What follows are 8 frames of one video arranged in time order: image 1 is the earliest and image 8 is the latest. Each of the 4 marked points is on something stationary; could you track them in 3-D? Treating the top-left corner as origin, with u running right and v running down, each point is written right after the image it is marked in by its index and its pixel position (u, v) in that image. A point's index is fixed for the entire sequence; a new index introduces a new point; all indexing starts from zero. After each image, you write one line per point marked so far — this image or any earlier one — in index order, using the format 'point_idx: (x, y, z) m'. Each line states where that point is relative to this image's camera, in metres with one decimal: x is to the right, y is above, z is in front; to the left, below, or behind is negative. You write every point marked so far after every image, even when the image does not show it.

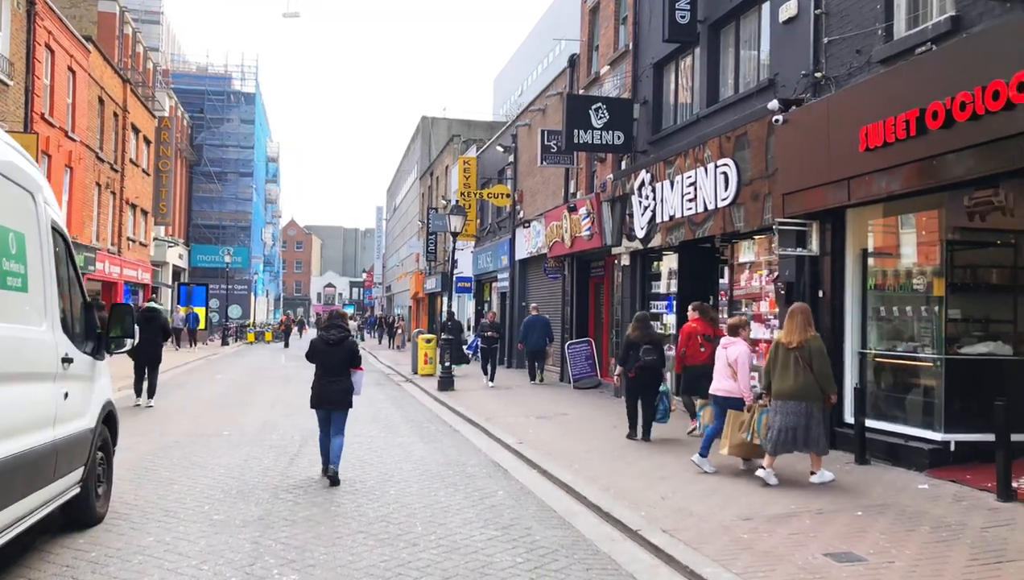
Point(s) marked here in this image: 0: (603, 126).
0: (+1.5, +2.7, +14.1) m
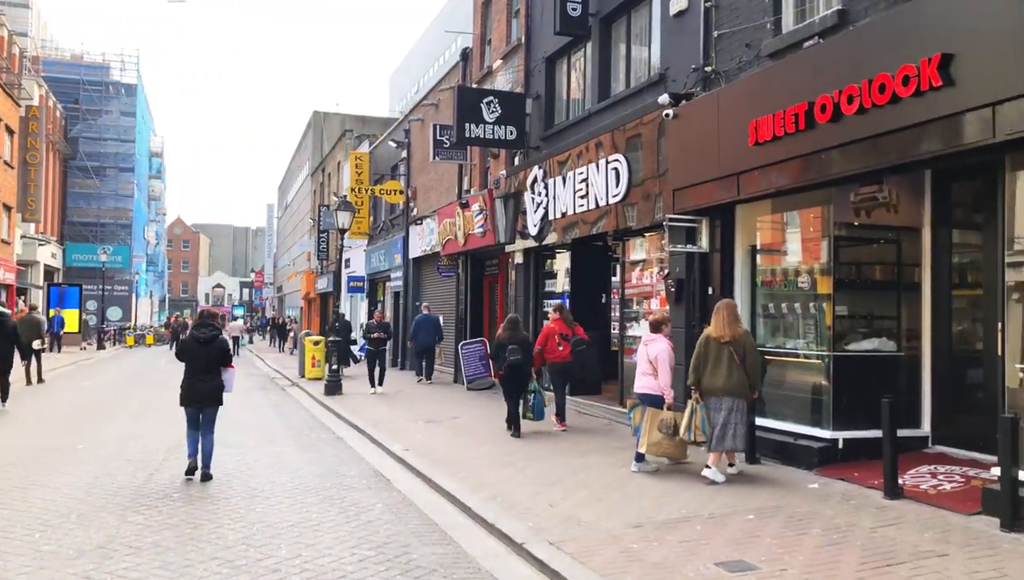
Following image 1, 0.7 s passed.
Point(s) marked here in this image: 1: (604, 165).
0: (-0.3, +2.7, +13.8) m
1: (+1.1, +1.6, +11.0) m
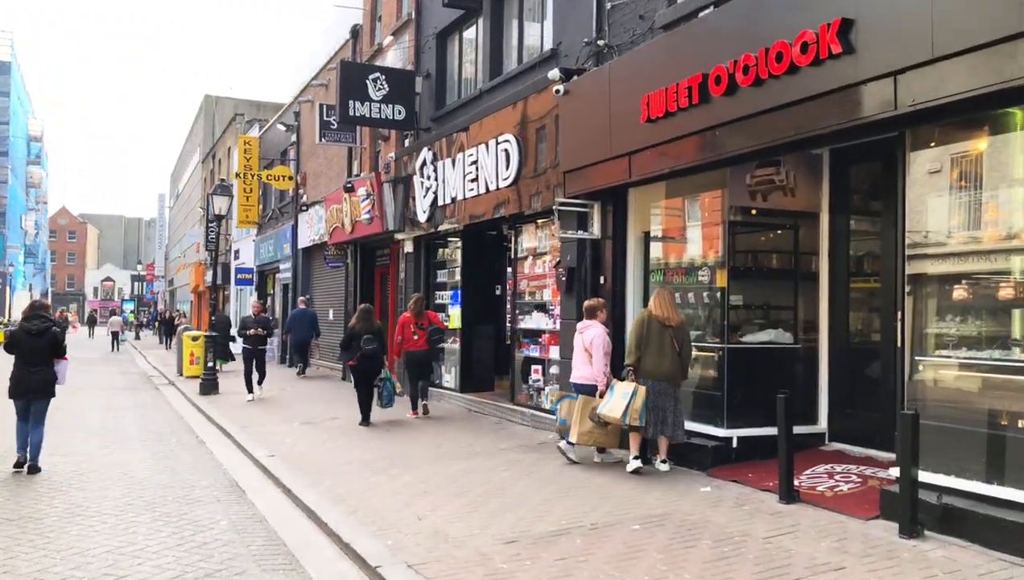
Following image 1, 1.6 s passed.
0: (-2.0, +2.8, +12.9) m
1: (-0.2, +1.7, +10.3) m
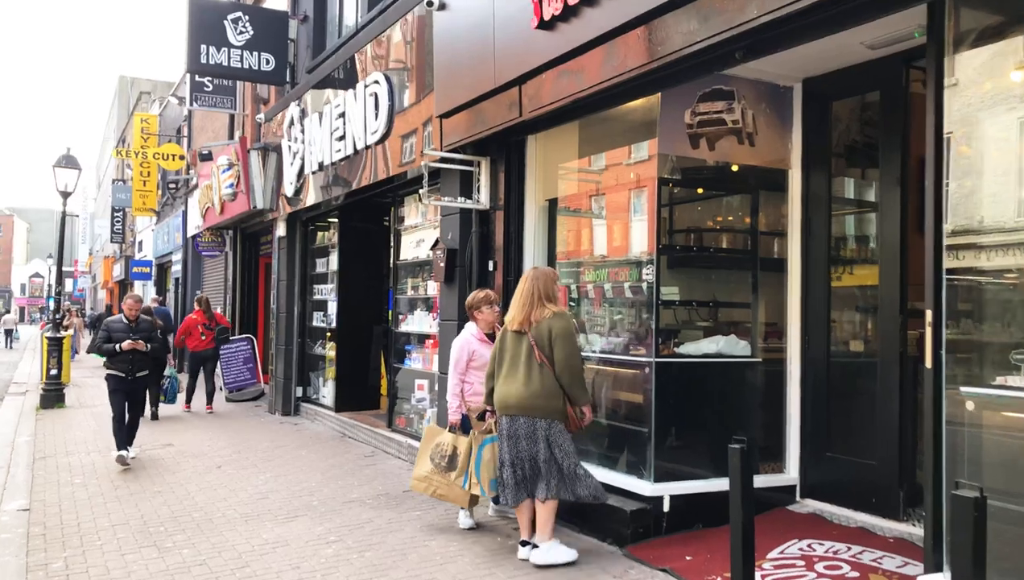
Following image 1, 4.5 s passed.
0: (-3.2, +2.9, +10.4) m
1: (-1.4, +1.8, +7.8) m
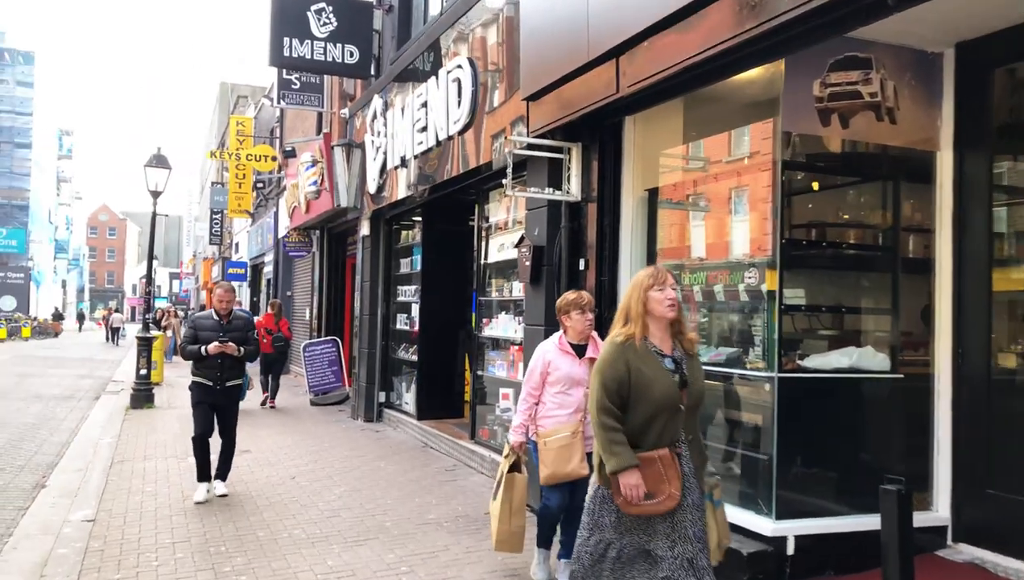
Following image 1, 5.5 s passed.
0: (-2.1, +2.9, +10.0) m
1: (-0.6, +1.8, +7.3) m
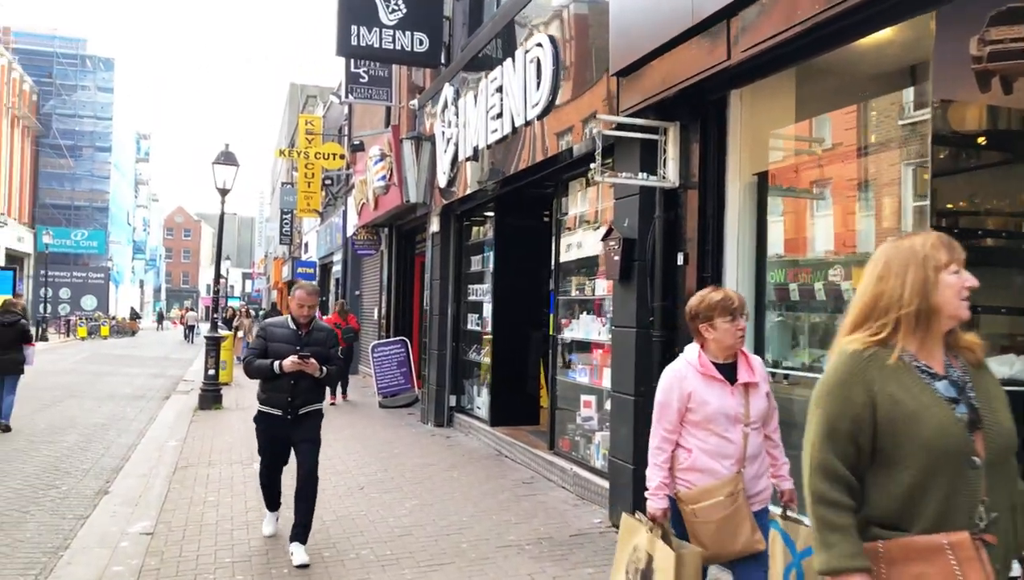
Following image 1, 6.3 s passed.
0: (-1.3, +2.9, +9.6) m
1: (+0.1, +1.8, +6.8) m
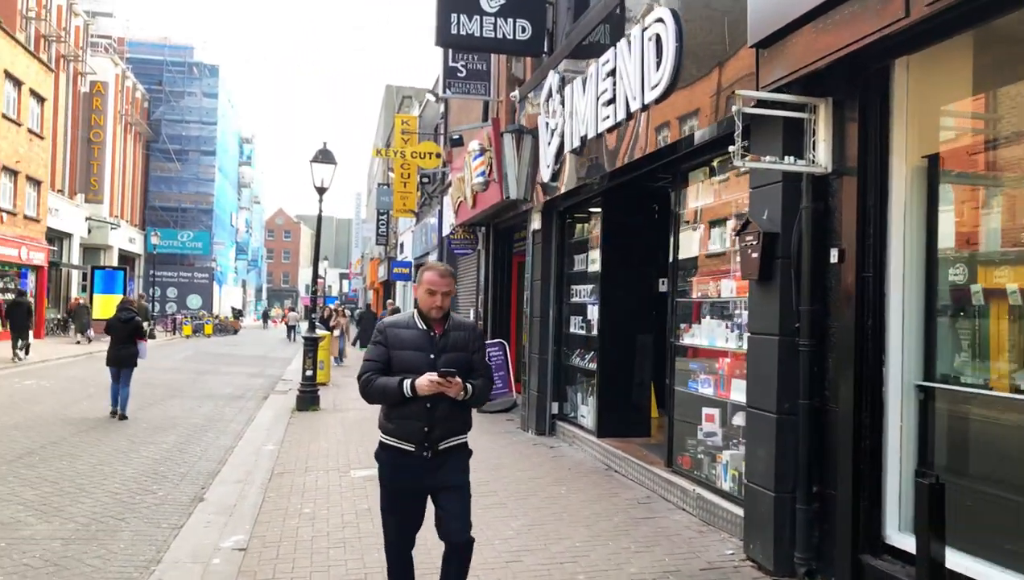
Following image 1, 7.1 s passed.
0: (-0.1, +2.9, +9.2) m
1: (+0.9, +1.8, +6.2) m
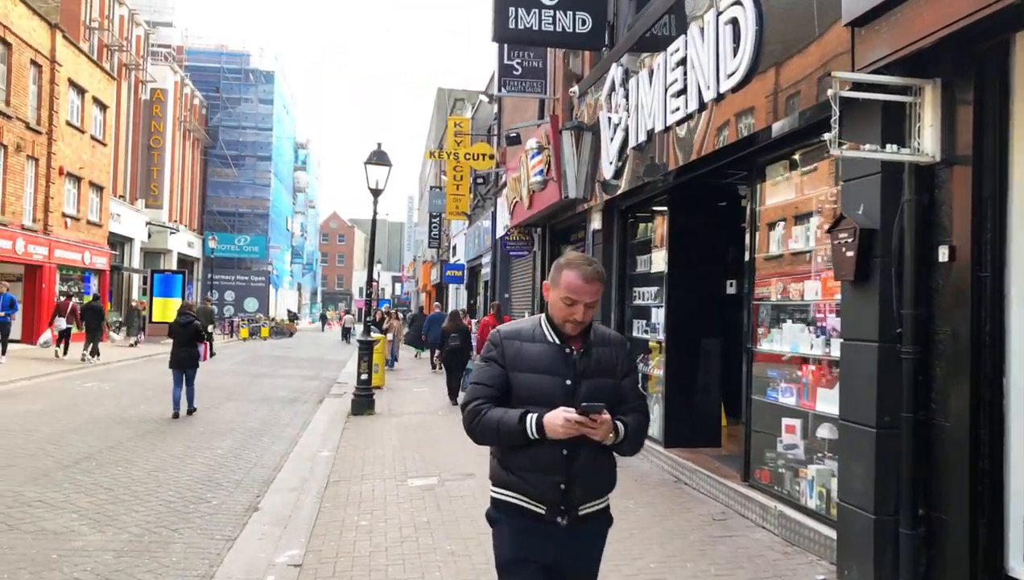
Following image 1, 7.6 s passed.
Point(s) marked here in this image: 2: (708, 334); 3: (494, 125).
0: (+0.5, +2.9, +8.8) m
1: (+1.3, +1.8, +5.8) m
2: (+1.8, -0.4, +8.0) m
3: (-0.5, +3.8, +19.7) m
